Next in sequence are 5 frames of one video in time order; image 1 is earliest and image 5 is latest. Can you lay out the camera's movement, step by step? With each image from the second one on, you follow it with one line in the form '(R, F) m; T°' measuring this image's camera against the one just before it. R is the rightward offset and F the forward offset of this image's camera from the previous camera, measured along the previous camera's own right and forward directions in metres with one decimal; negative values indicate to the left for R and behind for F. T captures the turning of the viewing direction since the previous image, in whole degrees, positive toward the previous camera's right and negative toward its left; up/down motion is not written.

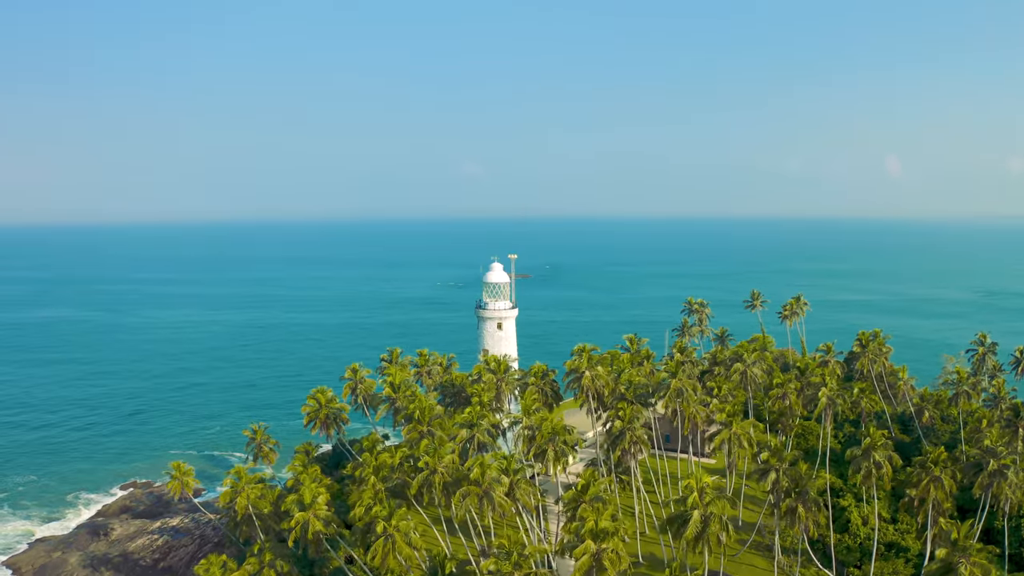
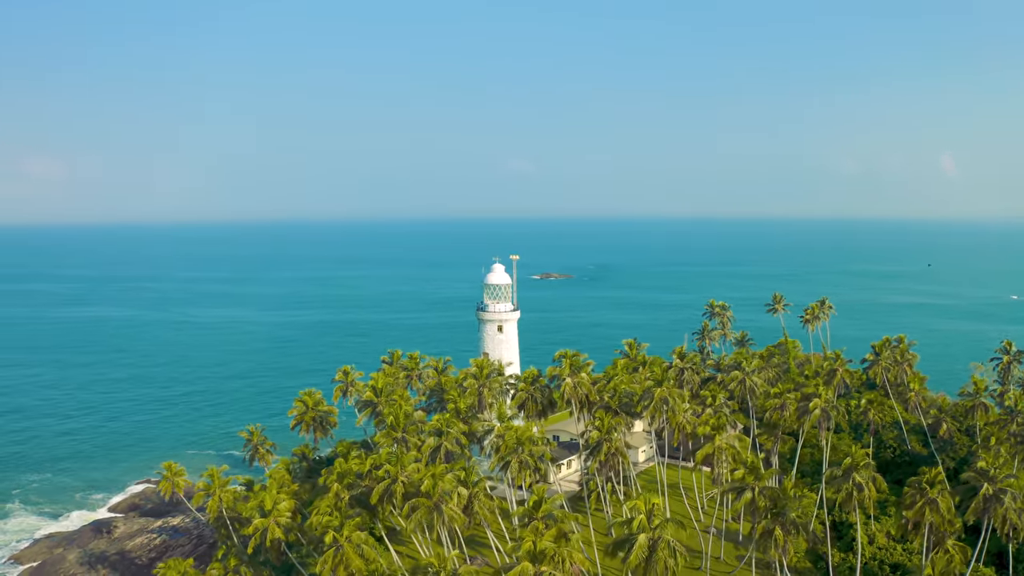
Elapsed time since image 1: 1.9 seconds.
(+3.4, +1.7) m; -3°
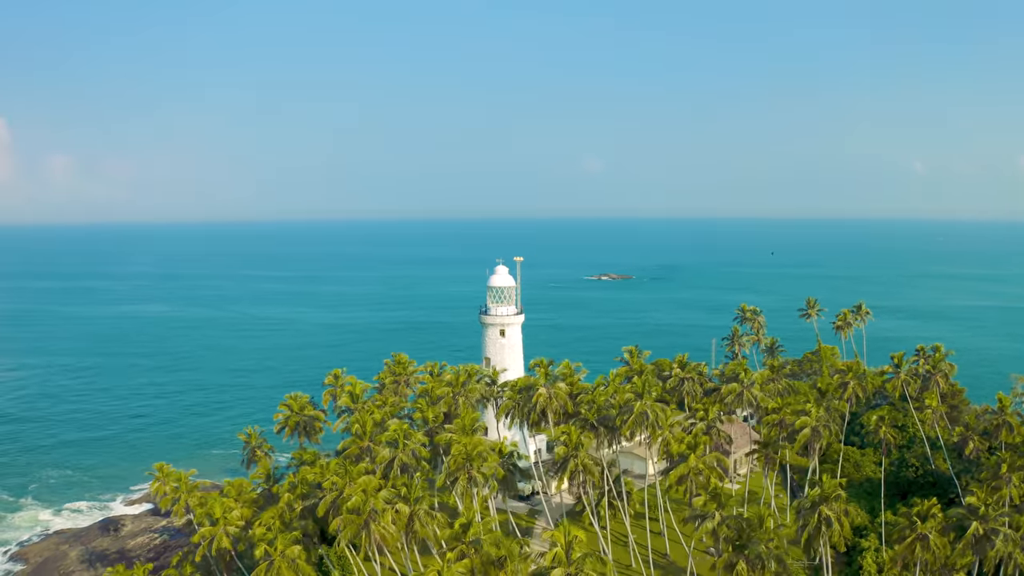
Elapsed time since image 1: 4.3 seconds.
(+4.3, +2.4) m; -4°
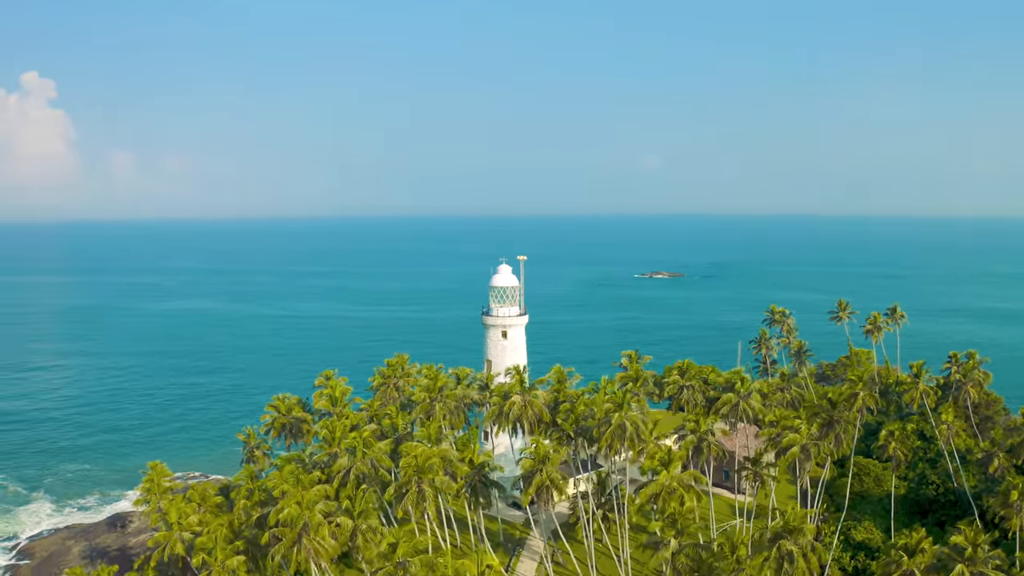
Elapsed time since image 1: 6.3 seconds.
(+3.6, +2.2) m; -4°
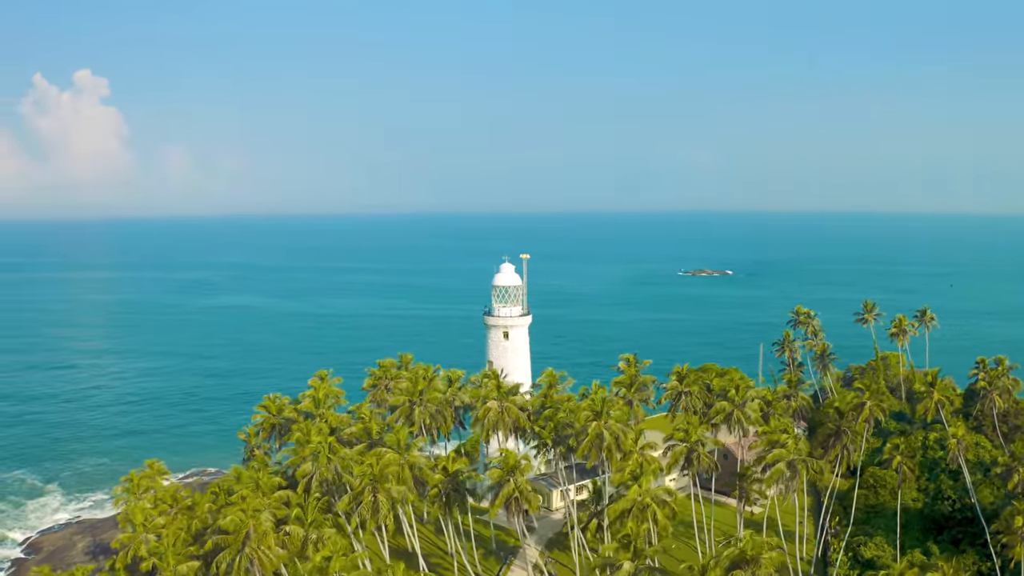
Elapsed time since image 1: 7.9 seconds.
(+2.9, +1.6) m; -3°
